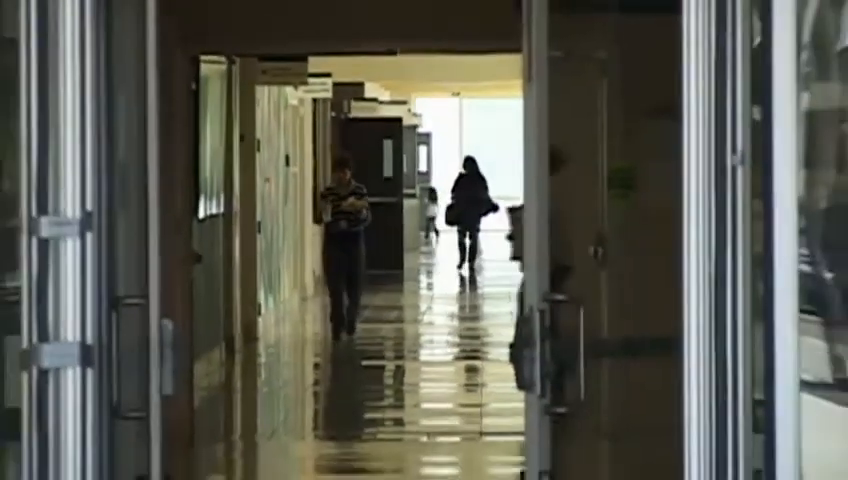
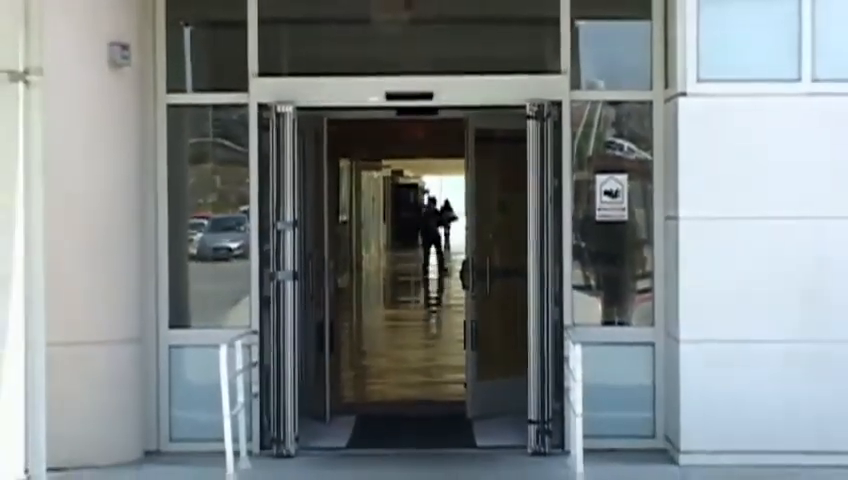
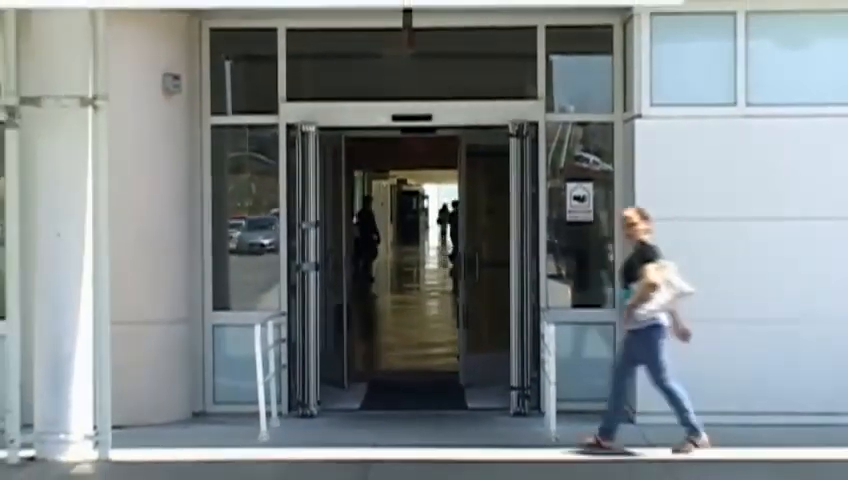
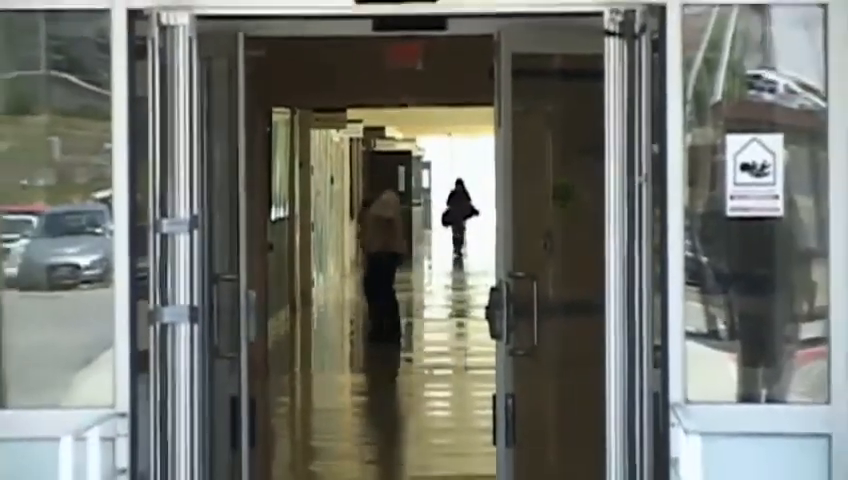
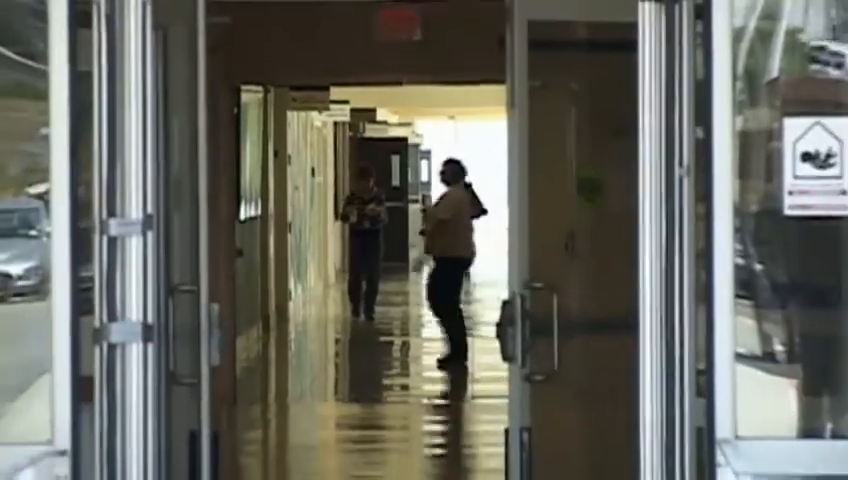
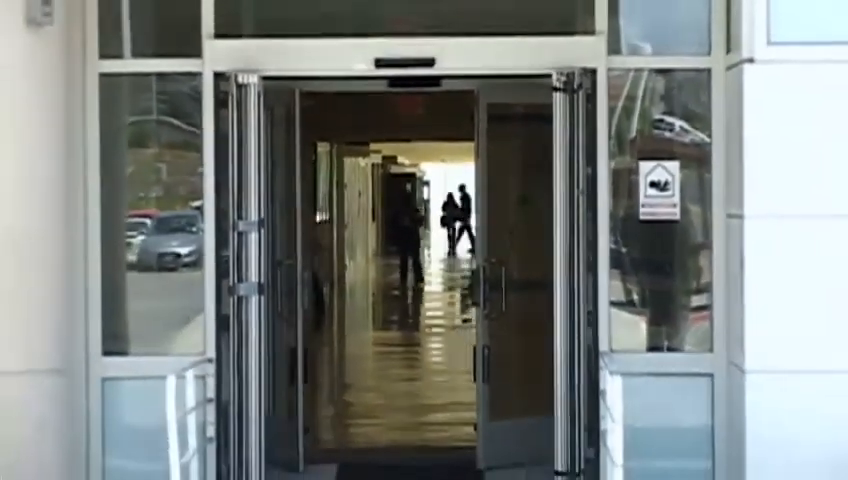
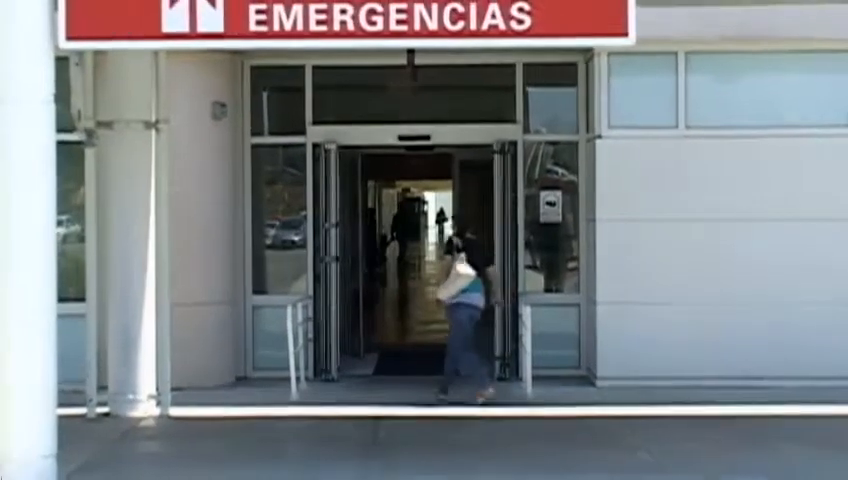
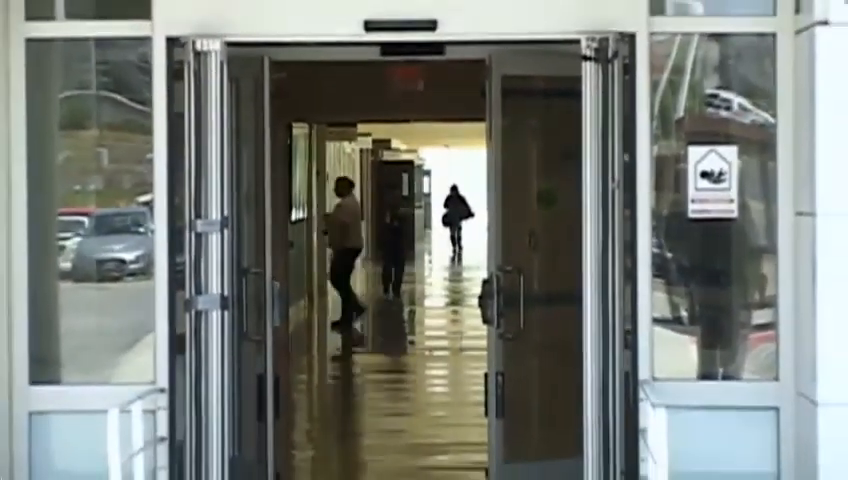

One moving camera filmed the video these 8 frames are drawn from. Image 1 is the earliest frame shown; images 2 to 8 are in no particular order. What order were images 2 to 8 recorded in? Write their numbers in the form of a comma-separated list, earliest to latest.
5, 4, 8, 6, 2, 3, 7
